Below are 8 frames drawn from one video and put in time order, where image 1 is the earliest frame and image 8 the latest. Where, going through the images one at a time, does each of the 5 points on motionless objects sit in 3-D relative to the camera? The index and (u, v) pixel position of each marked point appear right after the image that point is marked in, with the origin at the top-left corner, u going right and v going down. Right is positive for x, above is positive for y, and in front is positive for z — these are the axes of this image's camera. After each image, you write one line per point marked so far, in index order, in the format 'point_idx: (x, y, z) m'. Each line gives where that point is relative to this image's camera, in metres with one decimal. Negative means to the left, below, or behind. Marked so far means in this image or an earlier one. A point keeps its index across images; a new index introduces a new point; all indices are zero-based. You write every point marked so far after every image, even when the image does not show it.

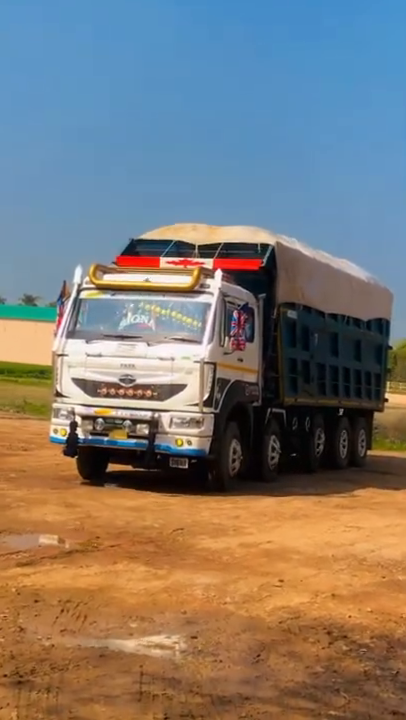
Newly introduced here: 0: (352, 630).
0: (+1.1, -2.0, +7.9) m
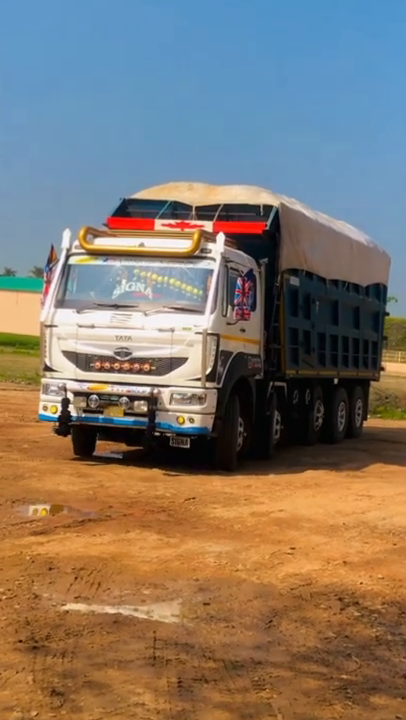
0: (+1.2, -1.8, +8.0) m
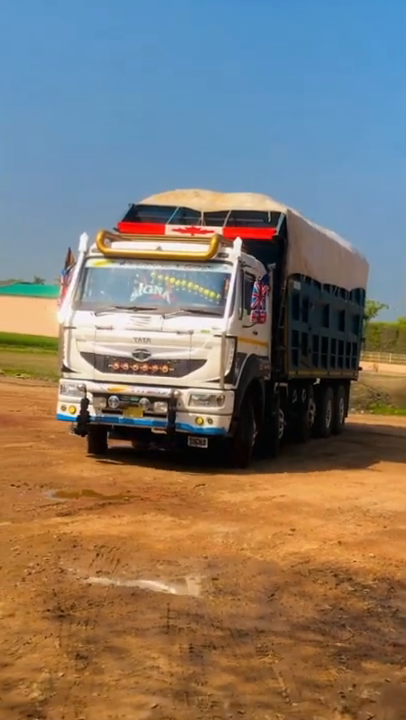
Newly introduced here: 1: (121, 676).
0: (+1.3, -1.8, +8.8) m
1: (-0.5, -2.1, +6.9) m
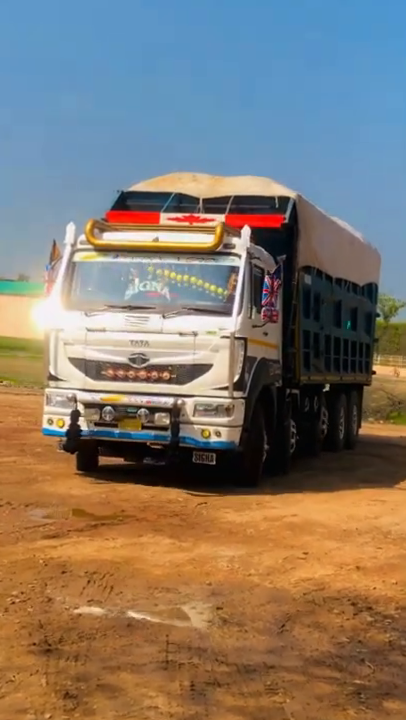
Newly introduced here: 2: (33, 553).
0: (+1.3, -1.8, +8.0) m
1: (-0.5, -2.1, +6.1) m
2: (-1.3, -1.5, +8.4) m
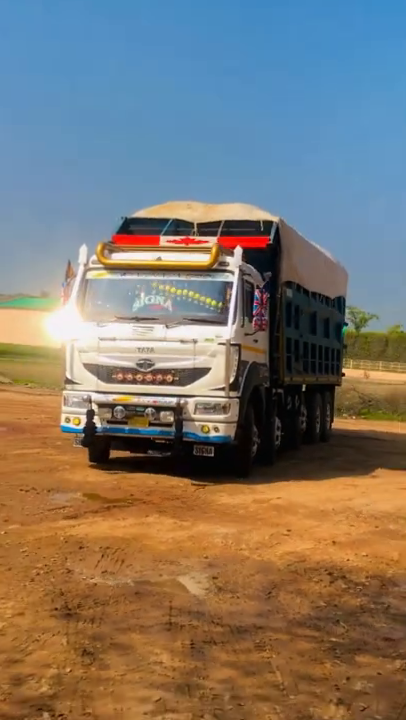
0: (+1.3, -1.8, +9.2) m
1: (-0.5, -2.1, +7.3) m
2: (-1.4, -1.6, +9.6) m
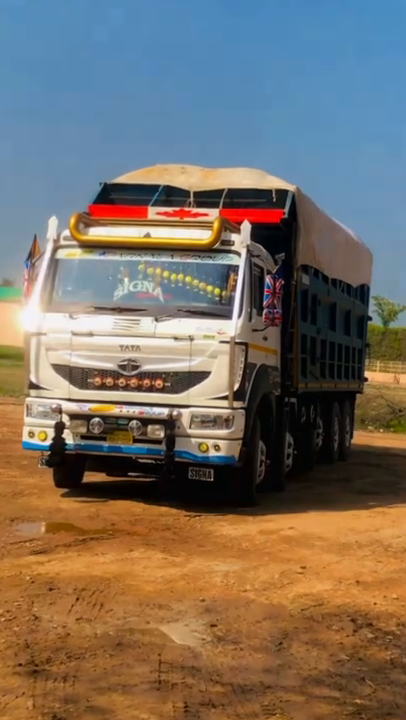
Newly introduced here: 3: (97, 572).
0: (+1.3, -1.8, +7.7) m
1: (-0.6, -2.1, +5.8) m
2: (-1.4, -1.6, +8.1) m
3: (-0.8, -1.6, +8.2) m
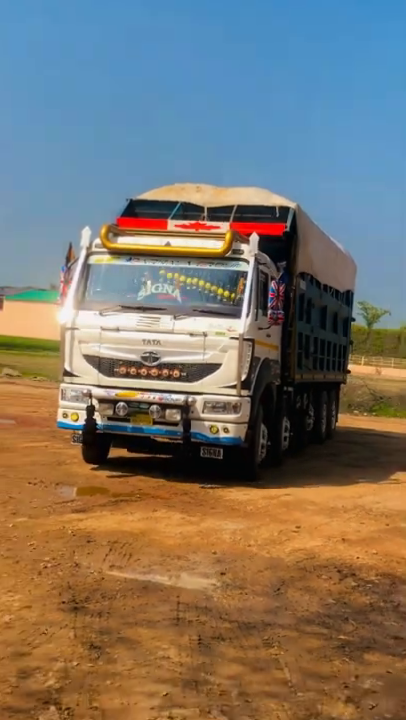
0: (+1.3, -1.8, +9.1) m
1: (-0.5, -2.1, +7.3) m
2: (-1.3, -1.5, +9.6) m
3: (-0.7, -1.5, +9.6) m
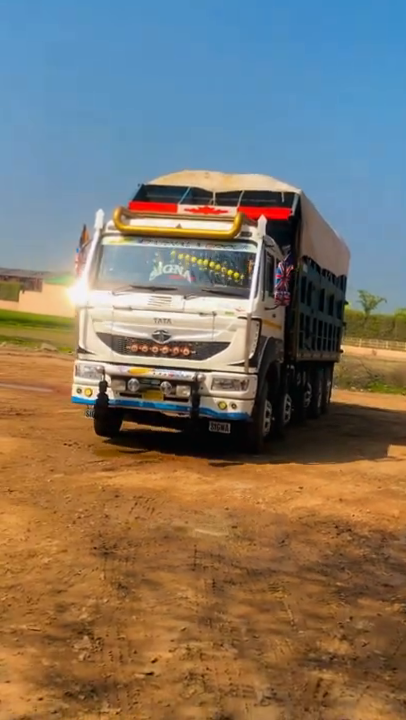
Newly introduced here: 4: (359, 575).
0: (+1.5, -1.6, +10.3) m
1: (-0.3, -1.9, +8.4) m
2: (-1.2, -1.3, +10.7) m
3: (-0.6, -1.3, +10.8) m
4: (+1.4, -1.8, +9.3) m
